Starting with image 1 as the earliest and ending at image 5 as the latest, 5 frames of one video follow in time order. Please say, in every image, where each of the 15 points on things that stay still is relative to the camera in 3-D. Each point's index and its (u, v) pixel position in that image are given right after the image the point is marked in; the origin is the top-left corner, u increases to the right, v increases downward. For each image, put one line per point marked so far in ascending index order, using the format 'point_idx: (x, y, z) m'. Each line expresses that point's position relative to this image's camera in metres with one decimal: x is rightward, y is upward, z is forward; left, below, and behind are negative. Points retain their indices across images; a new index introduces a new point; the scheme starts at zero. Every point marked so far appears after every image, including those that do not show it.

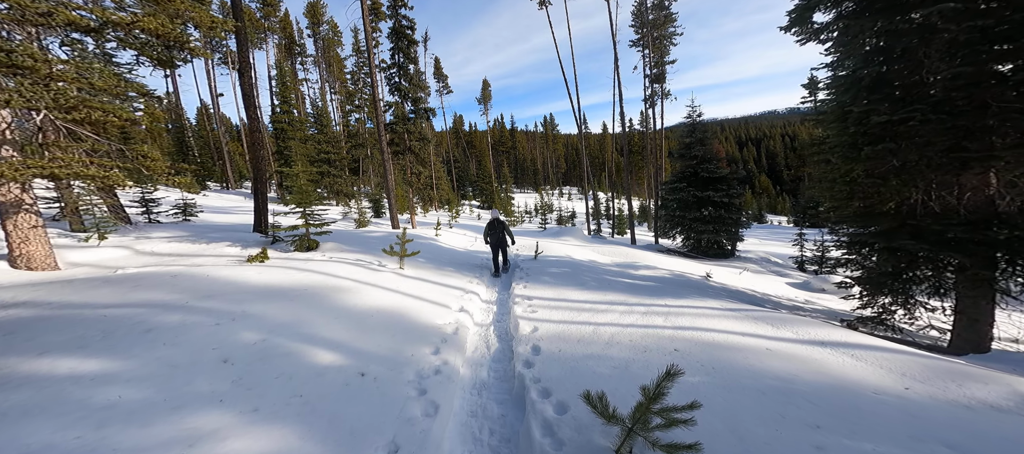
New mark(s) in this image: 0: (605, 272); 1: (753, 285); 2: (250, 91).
0: (+2.7, -1.3, +9.8) m
1: (+7.6, -1.8, +10.9) m
2: (-7.4, +3.7, +9.6) m
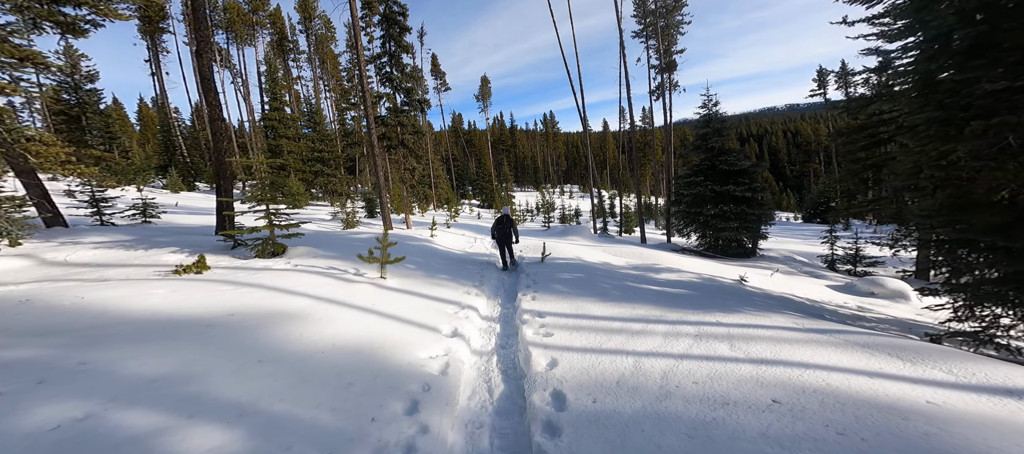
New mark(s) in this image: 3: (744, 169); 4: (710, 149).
0: (+2.8, -1.2, +8.4) m
1: (+7.8, -1.7, +9.5) m
2: (-7.3, +3.7, +8.2) m
3: (+9.9, +2.5, +14.6) m
4: (+8.9, +3.5, +15.4) m
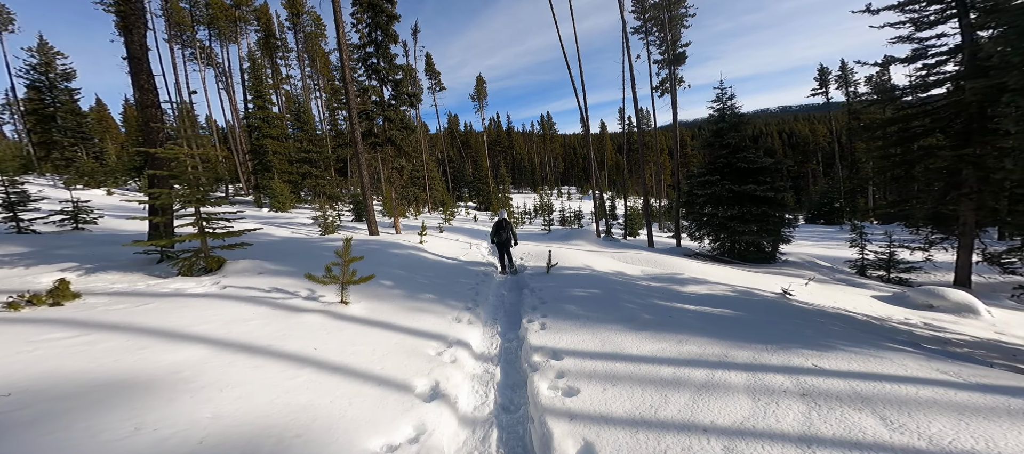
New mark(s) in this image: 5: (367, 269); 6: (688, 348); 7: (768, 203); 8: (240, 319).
0: (+2.8, -1.3, +7.0) m
1: (+7.8, -1.8, +8.1) m
2: (-7.3, +3.6, +6.8) m
3: (+9.8, +2.4, +13.3) m
4: (+8.8, +3.4, +14.1) m
5: (-2.9, -0.8, +6.8) m
6: (+2.0, -1.4, +3.9) m
7: (+10.0, +0.9, +13.4) m
8: (-2.8, -0.9, +3.6) m
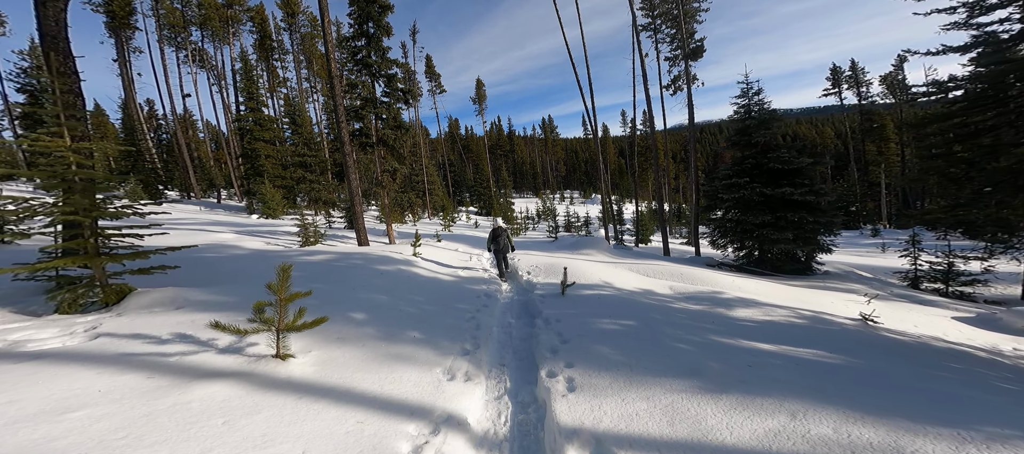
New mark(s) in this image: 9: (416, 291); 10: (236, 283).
0: (+3.0, -1.5, +5.6) m
1: (+7.9, -2.0, +6.6) m
2: (-7.2, +3.3, +5.4) m
3: (+10.0, +2.1, +11.8) m
4: (+9.0, +3.1, +12.7) m
5: (-2.8, -1.0, +5.3) m
6: (+2.1, -1.5, +2.4) m
7: (+10.2, +0.7, +12.0) m
8: (-2.7, -1.1, +2.1) m
9: (-1.8, -1.2, +6.6) m
10: (-3.8, -0.7, +4.8) m
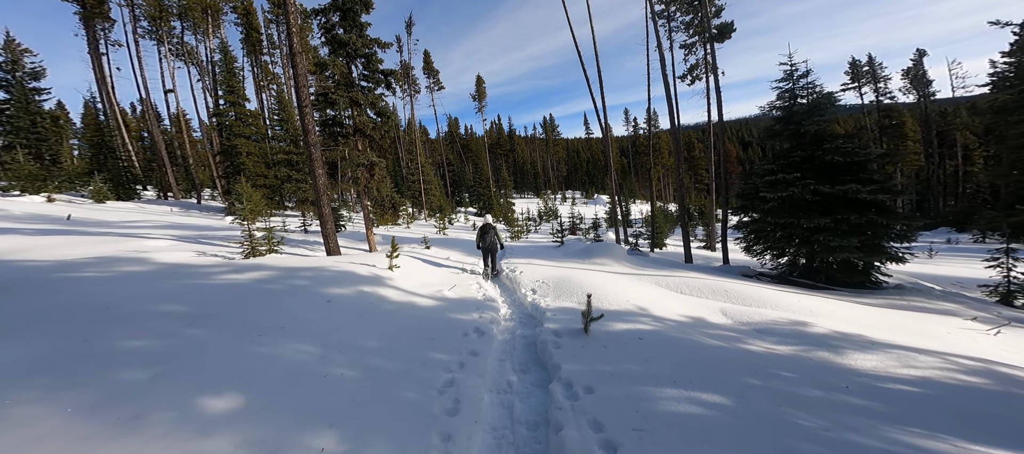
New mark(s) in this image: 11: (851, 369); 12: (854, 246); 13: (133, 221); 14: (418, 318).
0: (+3.0, -1.6, +3.4) m
1: (+8.0, -2.1, +4.5) m
2: (-7.1, +3.2, +3.3) m
3: (+10.0, +2.0, +9.7) m
4: (+9.0, +3.0, +10.6) m
5: (-2.7, -1.1, +3.2) m
6: (+2.2, -1.6, +0.3) m
7: (+10.2, +0.6, +9.8) m
8: (-2.7, -1.2, 0.0) m
9: (-1.8, -1.3, +4.4) m
10: (-3.8, -0.8, +2.7) m
11: (+3.8, -1.7, +3.9) m
12: (+9.6, -0.5, +9.7) m
13: (-17.8, +0.3, +16.1) m
14: (-1.5, -1.4, +5.4) m
